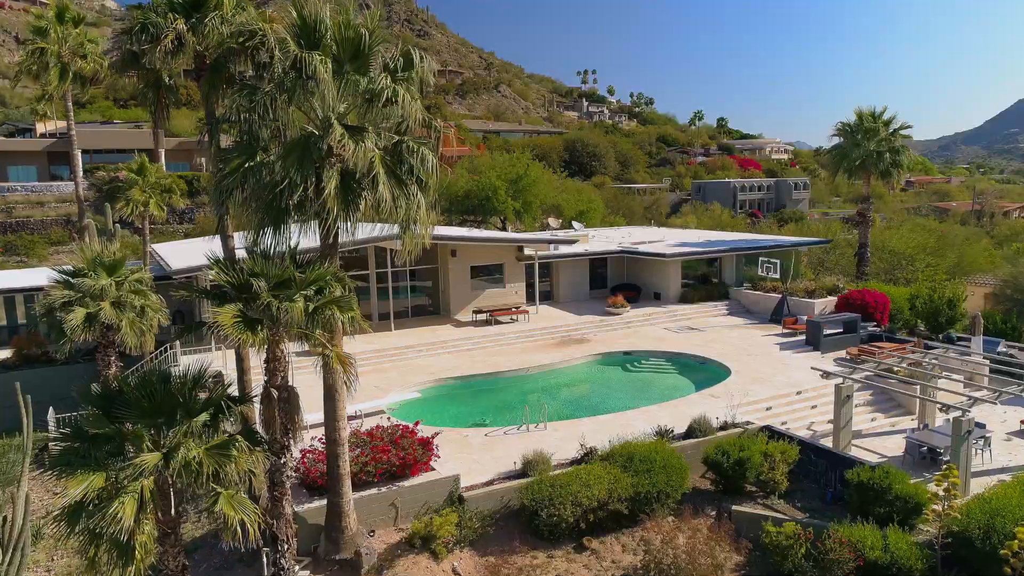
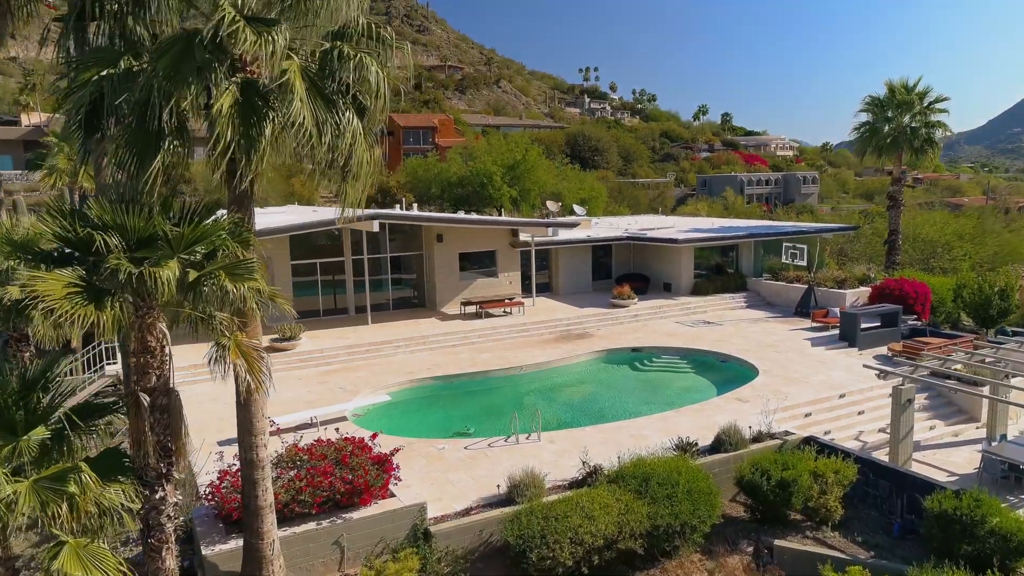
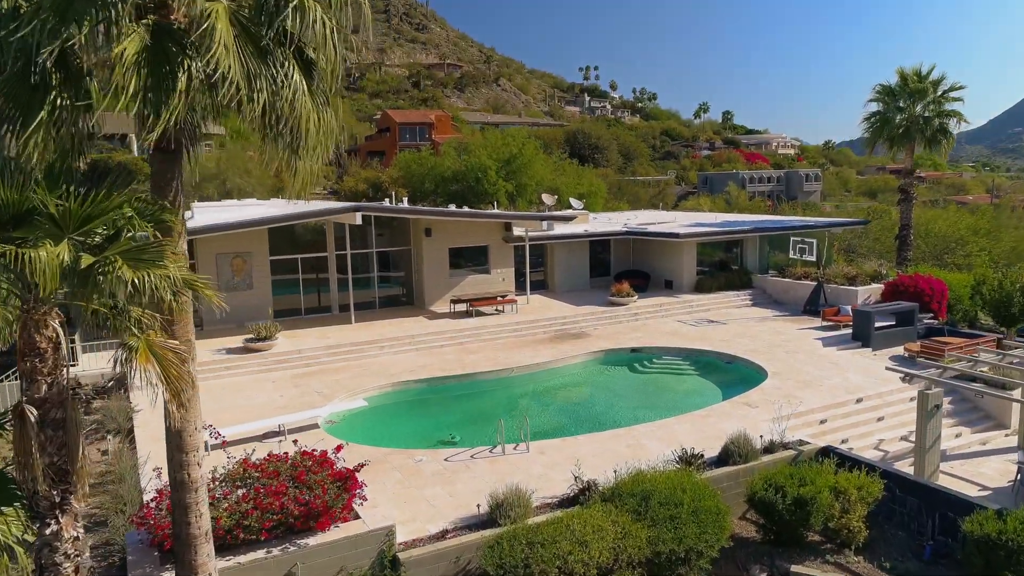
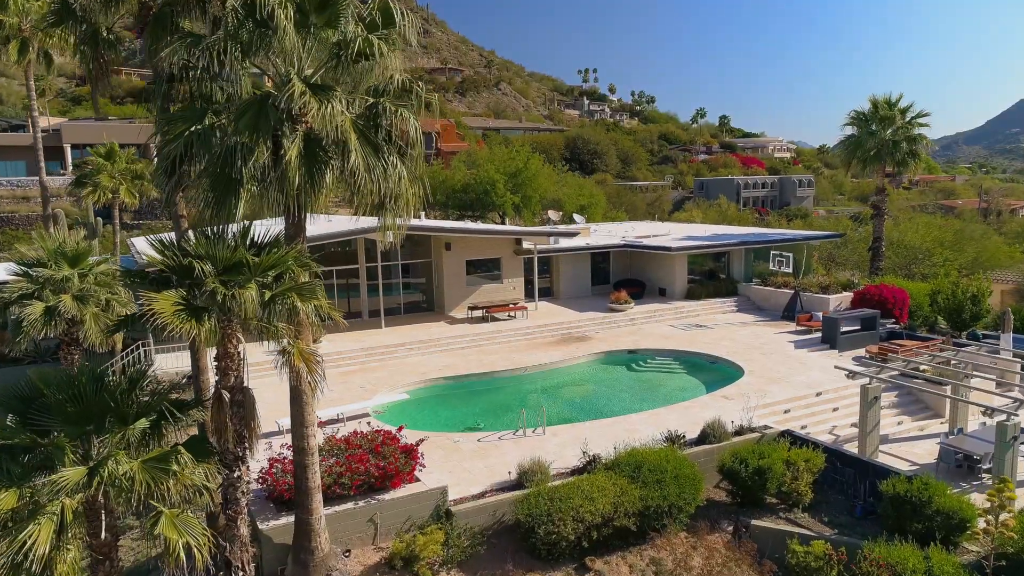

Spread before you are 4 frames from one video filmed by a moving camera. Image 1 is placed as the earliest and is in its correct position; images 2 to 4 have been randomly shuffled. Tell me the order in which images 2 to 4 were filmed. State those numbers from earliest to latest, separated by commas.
4, 2, 3
